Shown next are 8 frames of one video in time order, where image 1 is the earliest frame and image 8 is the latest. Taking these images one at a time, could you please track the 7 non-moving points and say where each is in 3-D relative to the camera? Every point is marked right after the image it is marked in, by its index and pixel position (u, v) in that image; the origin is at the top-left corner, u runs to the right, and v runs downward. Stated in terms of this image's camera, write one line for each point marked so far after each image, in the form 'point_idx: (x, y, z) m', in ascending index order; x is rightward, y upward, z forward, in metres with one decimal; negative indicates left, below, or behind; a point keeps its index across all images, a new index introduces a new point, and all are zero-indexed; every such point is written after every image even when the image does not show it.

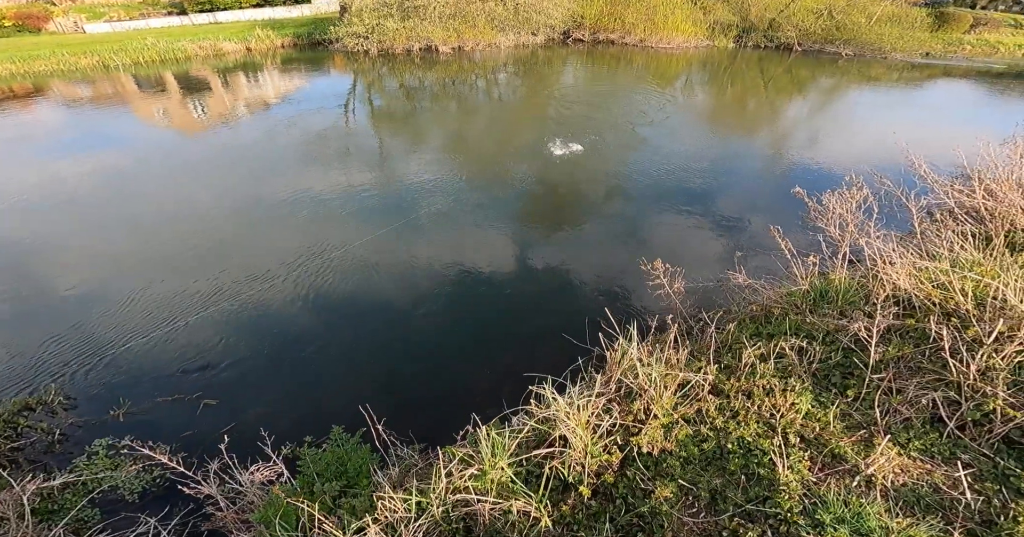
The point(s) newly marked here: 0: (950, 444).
0: (+3.8, -1.5, +4.8) m
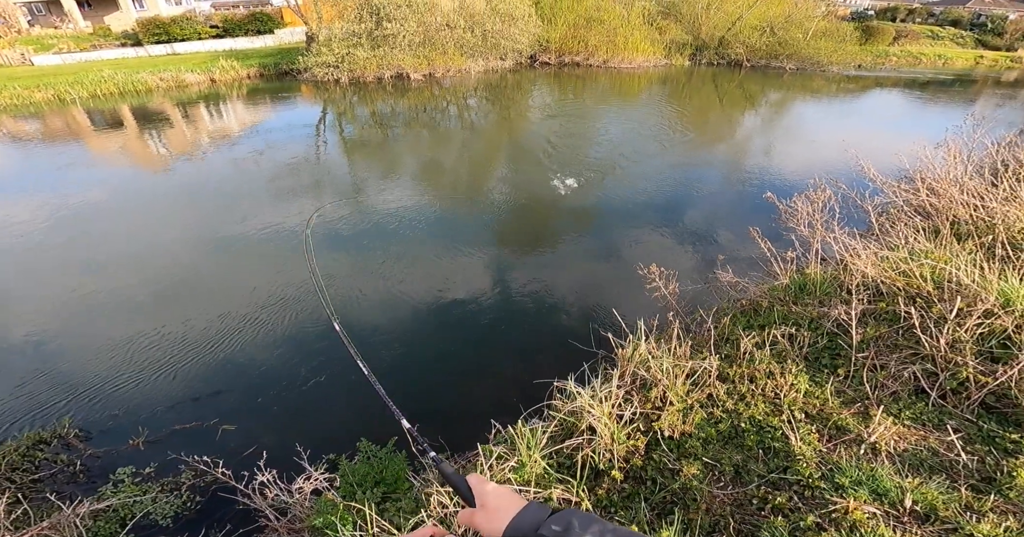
0: (+4.1, -1.3, +5.3) m
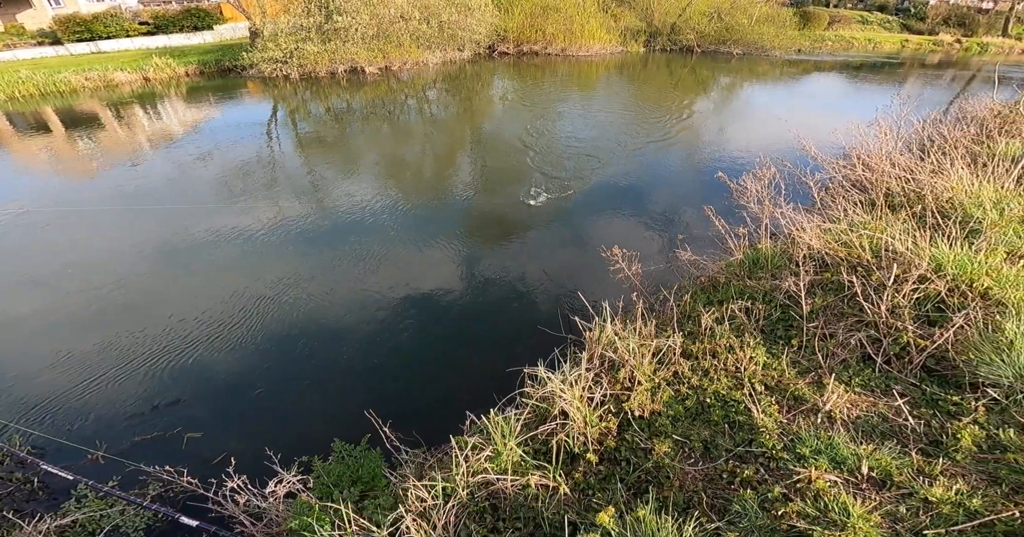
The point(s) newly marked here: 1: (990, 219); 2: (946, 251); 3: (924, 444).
0: (+3.8, -1.1, +5.6) m
1: (+6.3, +0.7, +7.1) m
2: (+5.0, +0.3, +6.2) m
3: (+3.7, -1.5, +4.9) m
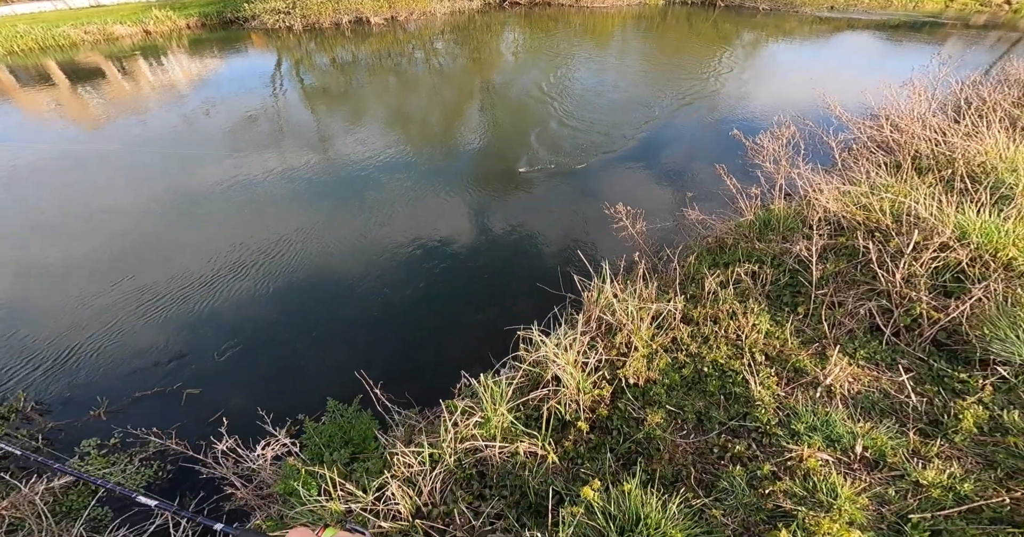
0: (+3.8, -0.8, +5.4) m
1: (+6.3, +1.0, +6.8) m
2: (+5.0, +0.5, +5.9) m
3: (+3.6, -1.3, +4.8) m
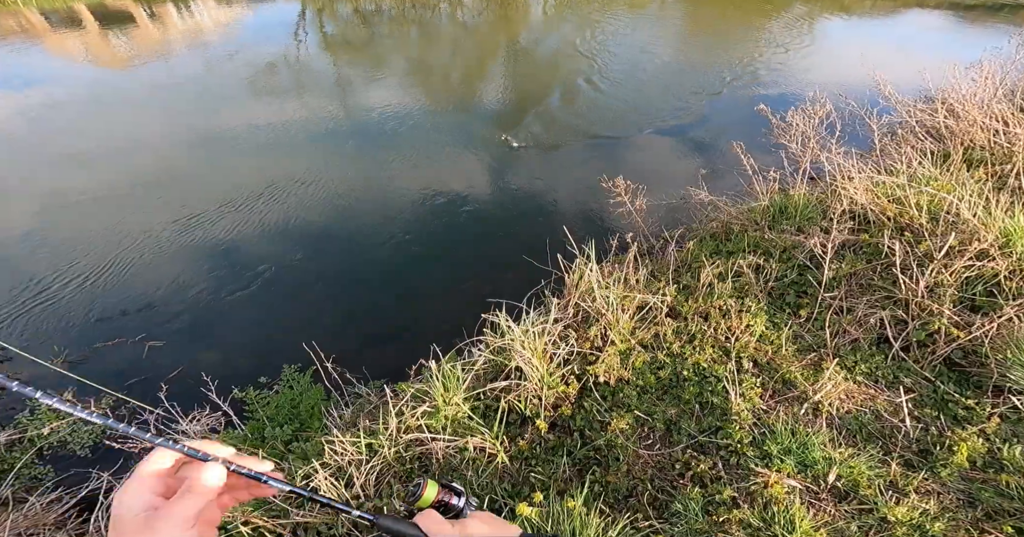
0: (+3.4, -0.9, +4.9) m
1: (+6.1, +0.8, +6.0) m
2: (+4.8, +0.4, +5.2) m
3: (+3.2, -1.4, +4.2) m
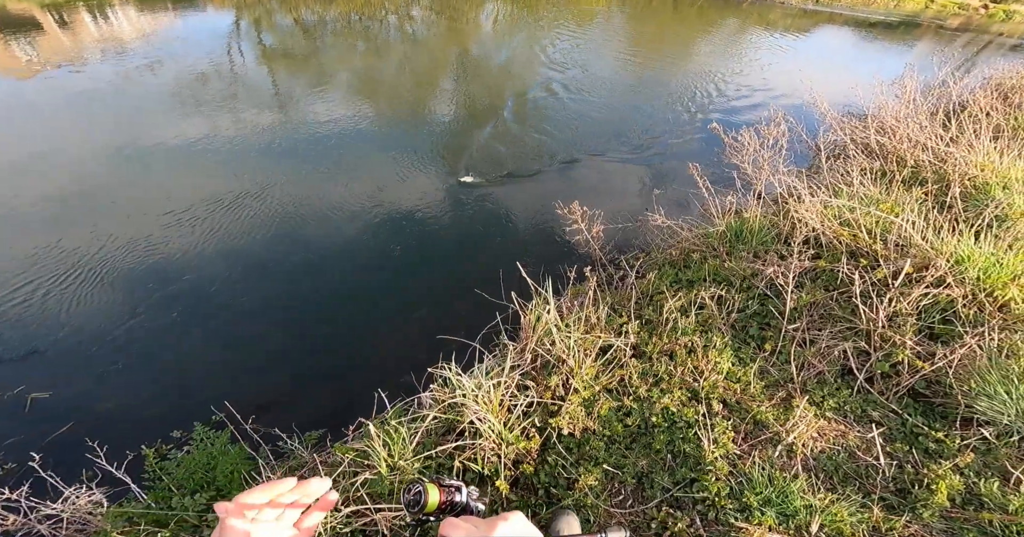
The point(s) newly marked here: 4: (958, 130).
0: (+3.1, -1.1, +4.7) m
1: (+5.6, +0.6, +6.1) m
2: (+4.3, +0.2, +5.2) m
3: (+2.9, -1.7, +4.1) m
4: (+6.2, +1.8, +7.6) m
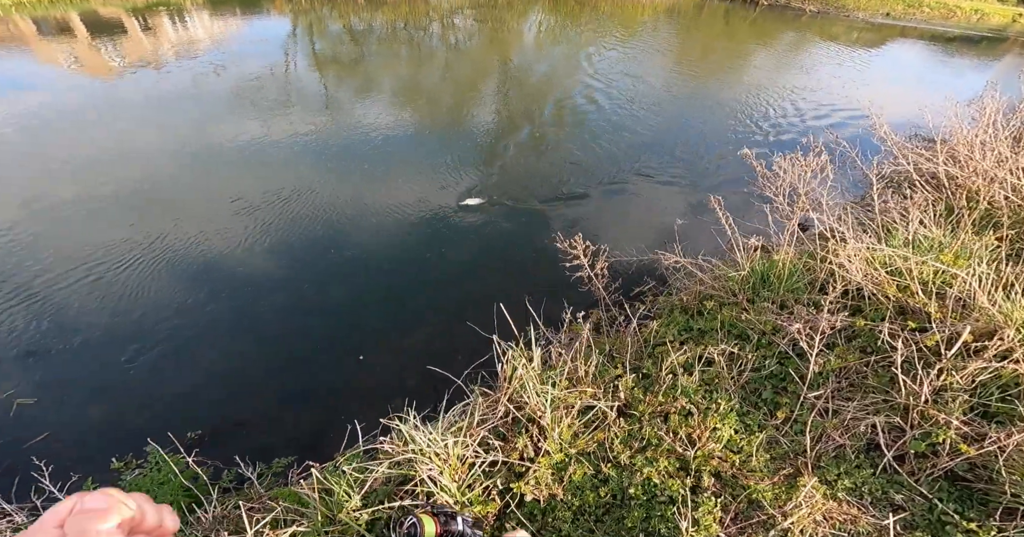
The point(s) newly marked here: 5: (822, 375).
0: (+2.8, -1.6, +4.1) m
1: (+5.5, 0.0, +5.3) m
2: (+4.2, -0.4, +4.5) m
3: (+2.5, -2.2, +3.5) m
4: (+6.3, +1.1, +6.8) m
5: (+2.7, -0.9, +4.9) m
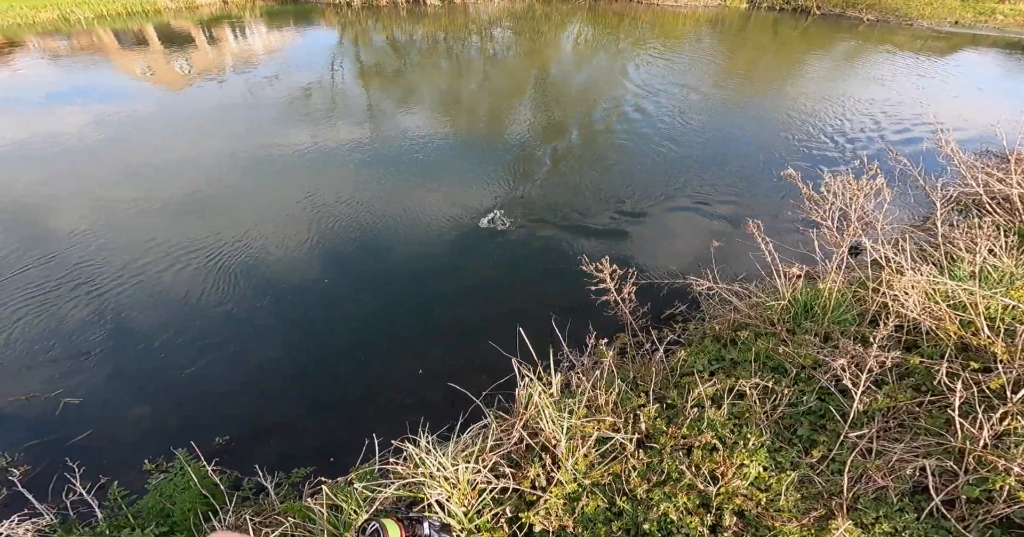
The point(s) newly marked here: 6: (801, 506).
0: (+2.9, -1.9, +3.8) m
1: (+5.7, -0.3, +4.8) m
2: (+4.3, -0.7, +4.1) m
3: (+2.5, -2.4, +3.2) m
4: (+6.6, +0.8, +6.3) m
5: (+2.8, -1.2, +4.6) m
6: (+2.1, -1.8, +4.0) m
